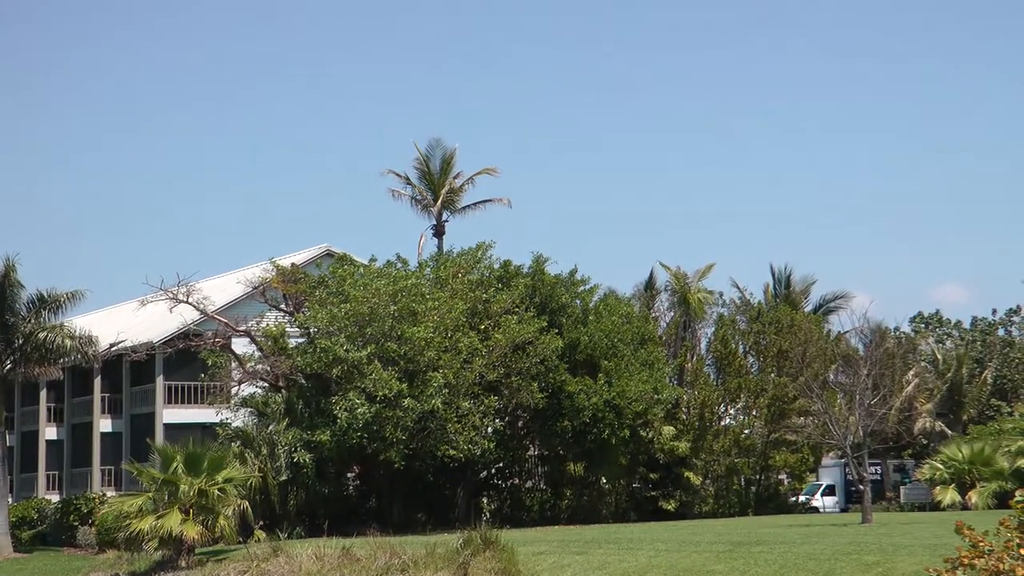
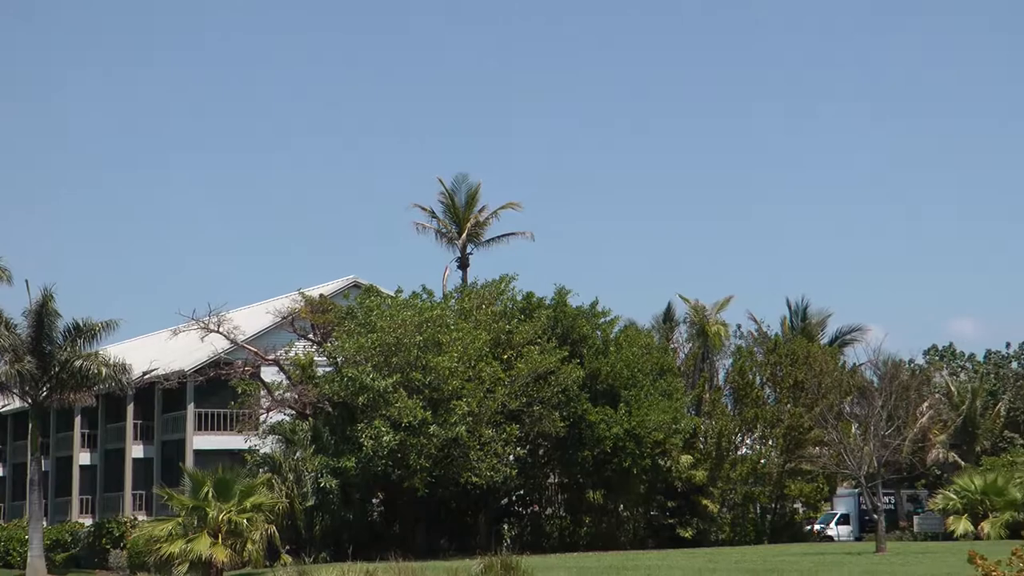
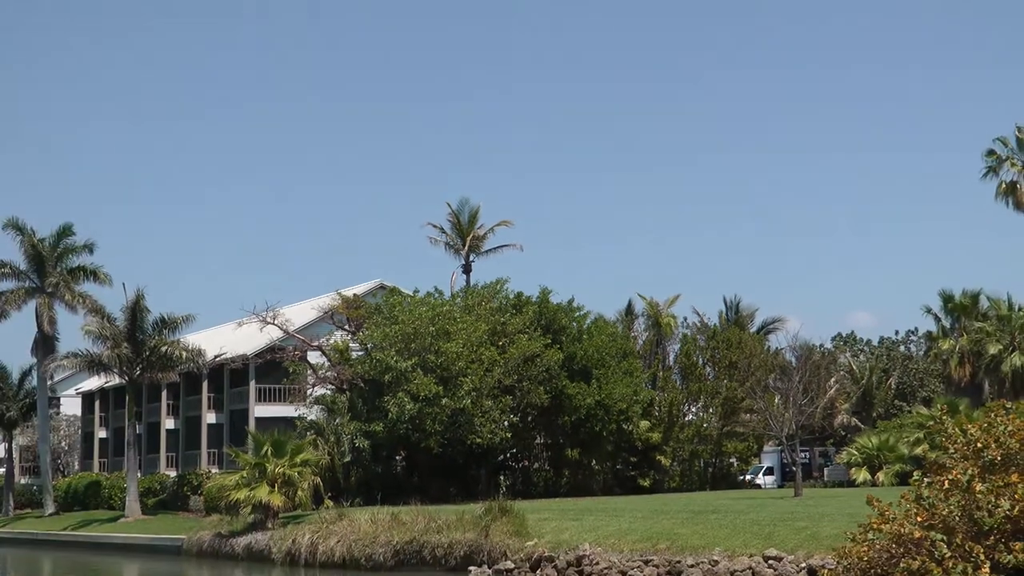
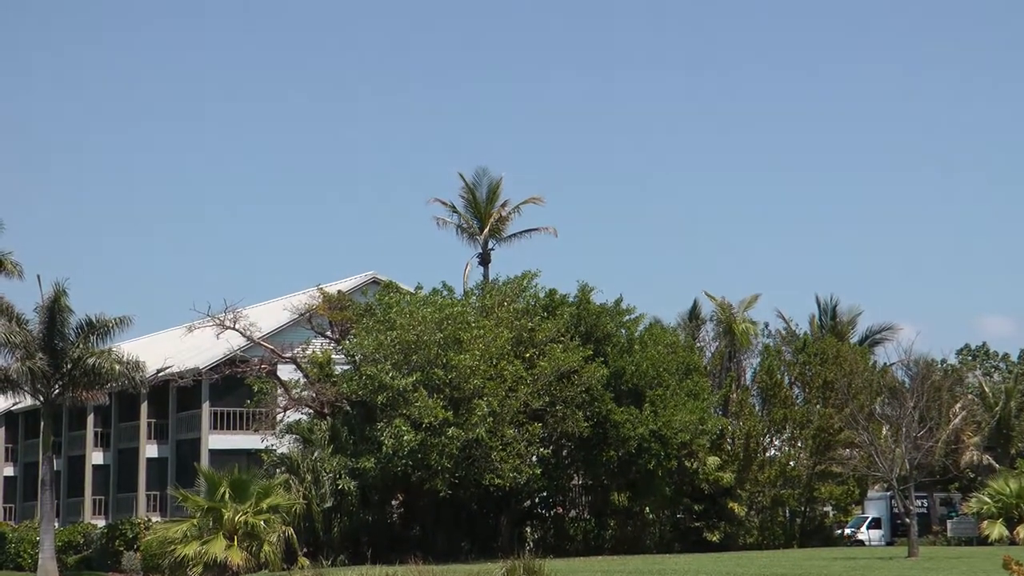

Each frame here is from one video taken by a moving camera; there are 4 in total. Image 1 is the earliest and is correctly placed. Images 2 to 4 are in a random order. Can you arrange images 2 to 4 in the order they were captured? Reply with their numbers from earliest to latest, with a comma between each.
4, 2, 3
